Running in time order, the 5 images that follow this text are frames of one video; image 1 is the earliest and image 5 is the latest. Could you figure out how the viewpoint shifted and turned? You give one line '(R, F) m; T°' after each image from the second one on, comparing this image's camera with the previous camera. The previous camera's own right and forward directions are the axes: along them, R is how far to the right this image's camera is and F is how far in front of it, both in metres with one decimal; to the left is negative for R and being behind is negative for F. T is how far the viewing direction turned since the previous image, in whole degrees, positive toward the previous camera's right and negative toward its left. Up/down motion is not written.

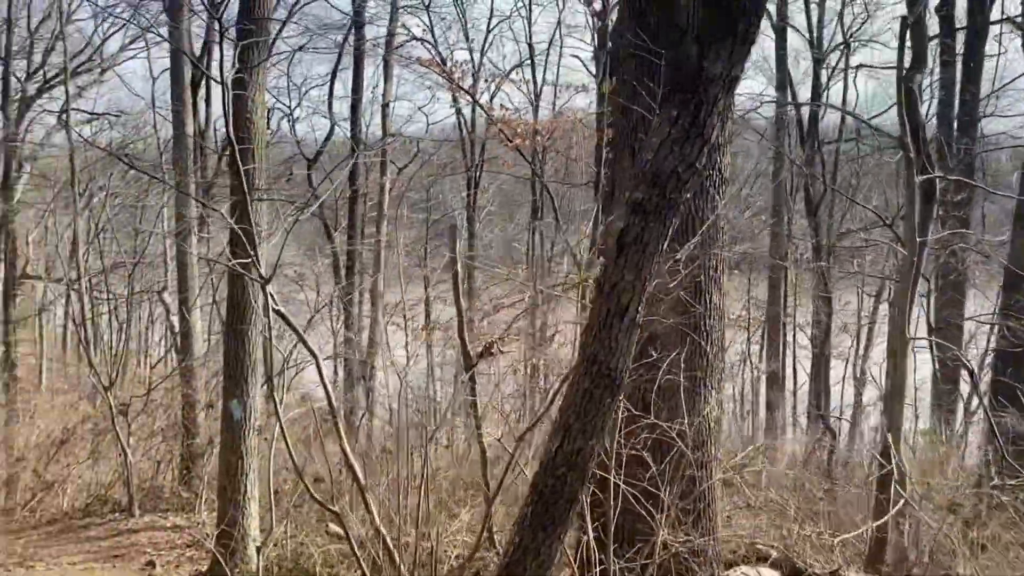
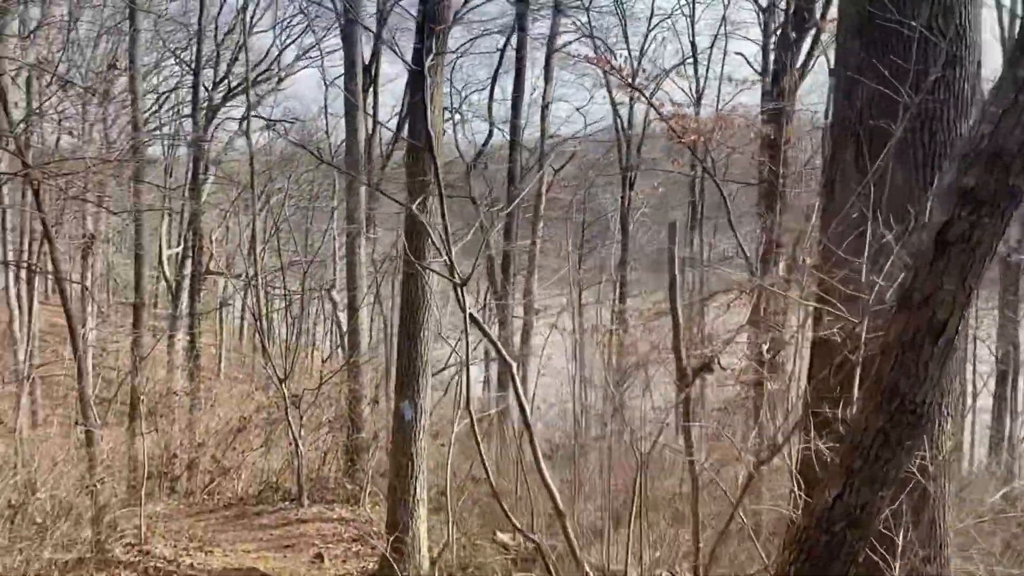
(-0.1, +0.2) m; -10°
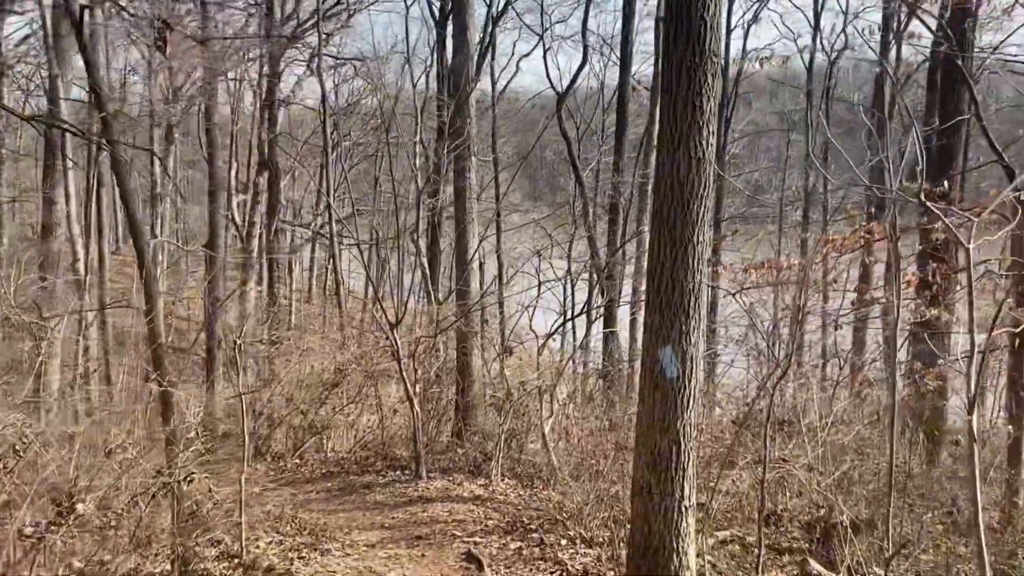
(-0.7, +1.5) m; -4°
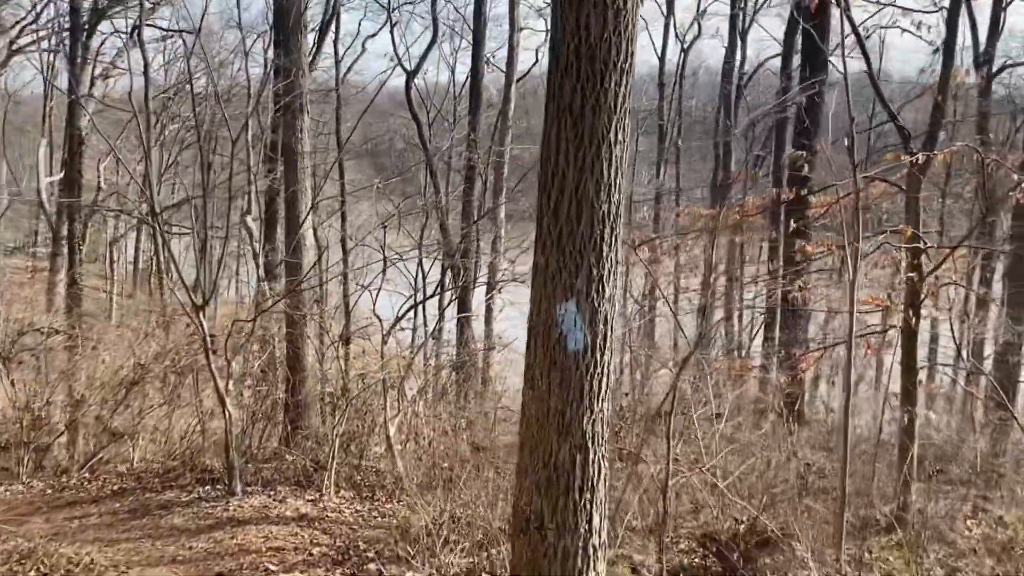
(+0.1, +0.9) m; +10°
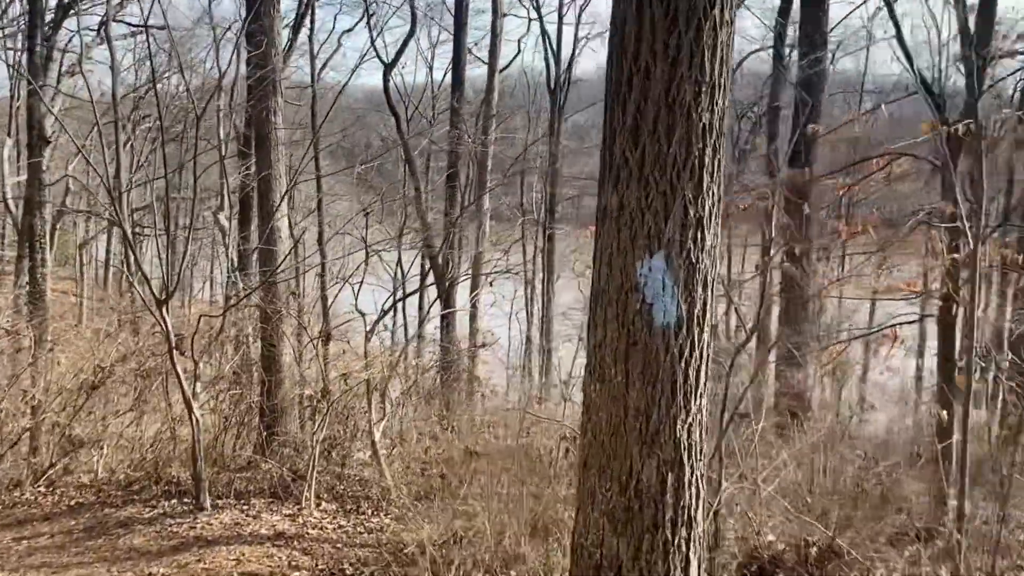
(-0.1, +0.5) m; +1°
